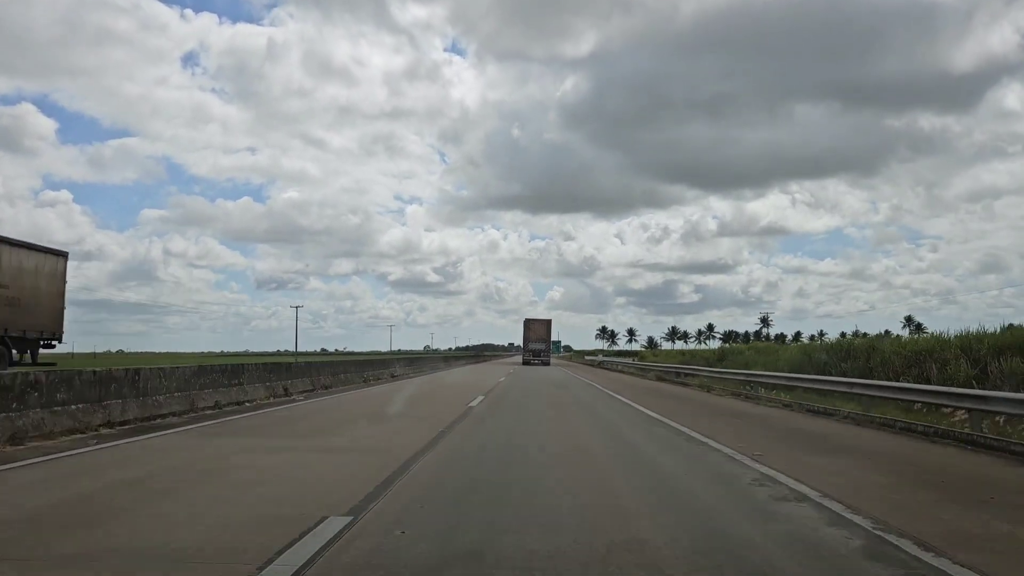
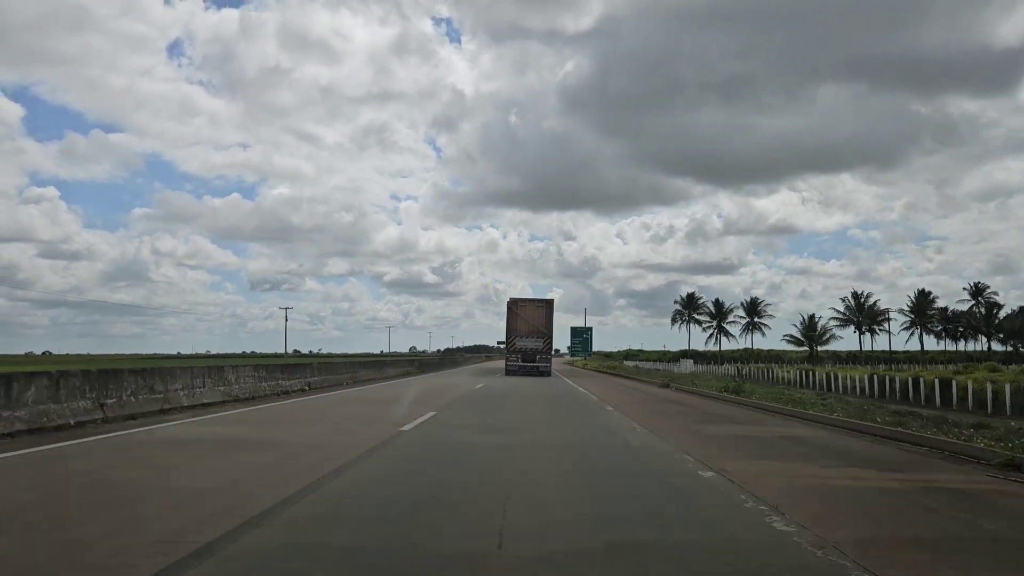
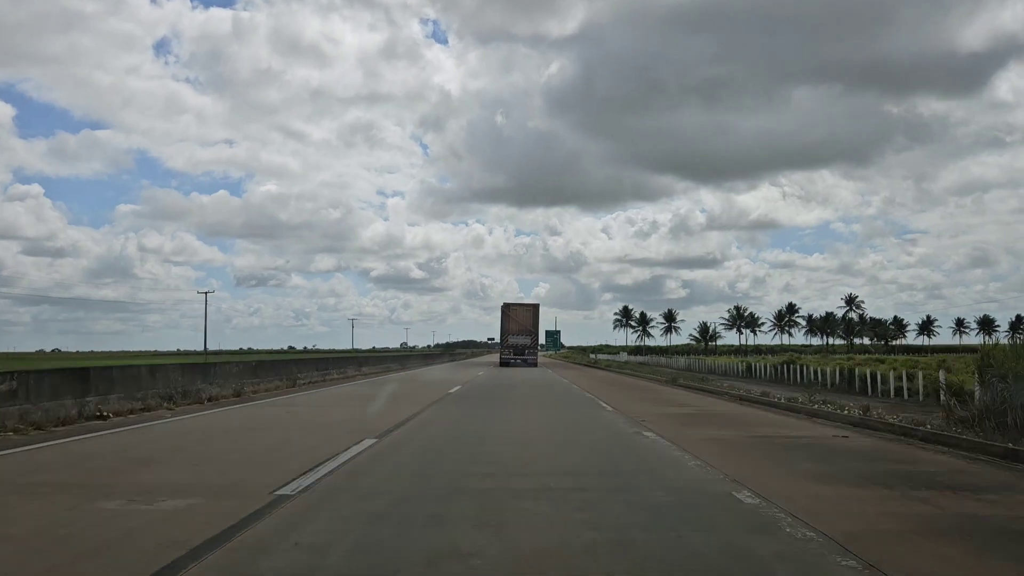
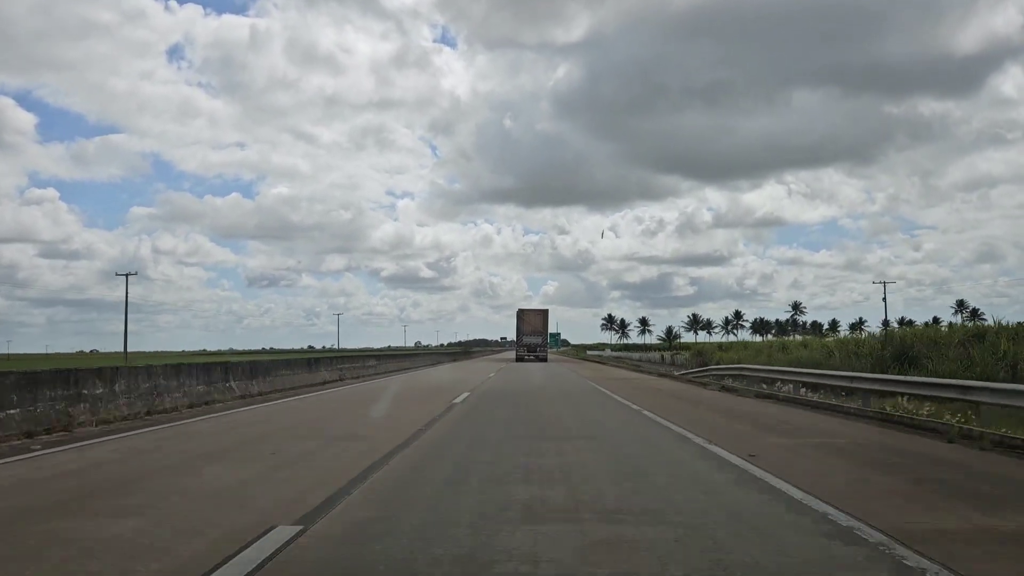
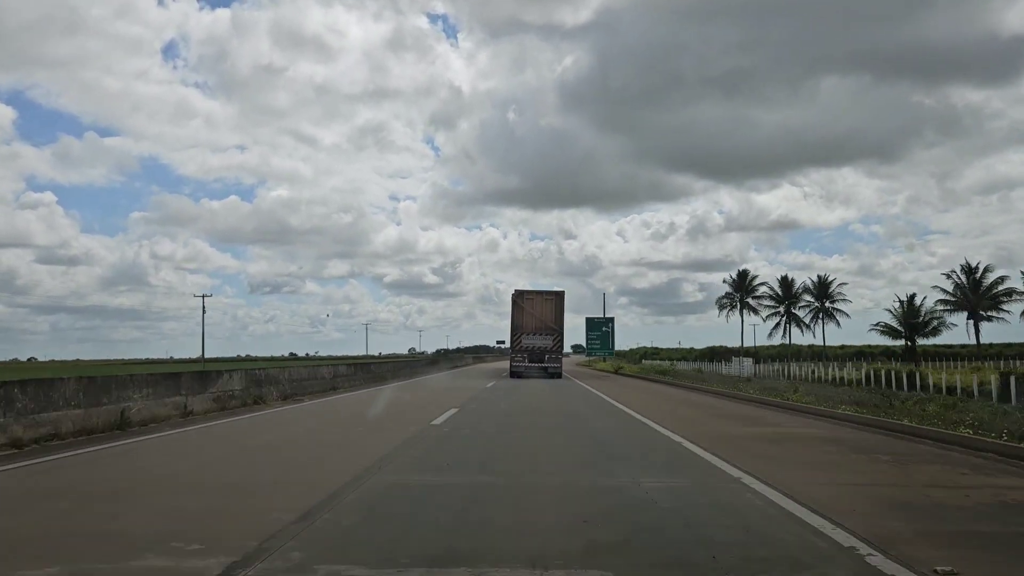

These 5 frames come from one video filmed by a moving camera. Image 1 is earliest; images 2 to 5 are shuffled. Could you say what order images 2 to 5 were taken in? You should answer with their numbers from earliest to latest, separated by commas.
4, 3, 2, 5
